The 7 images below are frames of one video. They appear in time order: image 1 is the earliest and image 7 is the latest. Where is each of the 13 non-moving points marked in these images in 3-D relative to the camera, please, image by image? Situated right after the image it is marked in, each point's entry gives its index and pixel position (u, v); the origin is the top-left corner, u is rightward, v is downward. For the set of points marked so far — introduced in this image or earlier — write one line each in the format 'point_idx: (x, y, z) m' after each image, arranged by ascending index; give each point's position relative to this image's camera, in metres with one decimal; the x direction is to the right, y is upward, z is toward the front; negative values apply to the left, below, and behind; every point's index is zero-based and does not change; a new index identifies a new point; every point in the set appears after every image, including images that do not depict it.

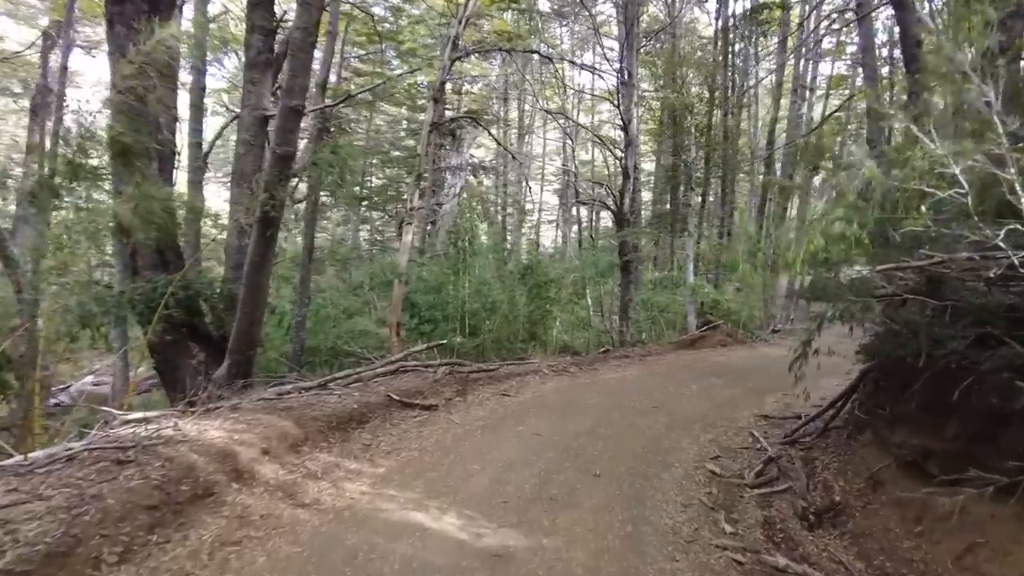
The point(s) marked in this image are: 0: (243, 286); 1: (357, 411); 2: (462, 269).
0: (-2.6, 0.0, +6.1) m
1: (-1.3, -1.1, +5.4) m
2: (-0.7, +0.3, +9.2) m
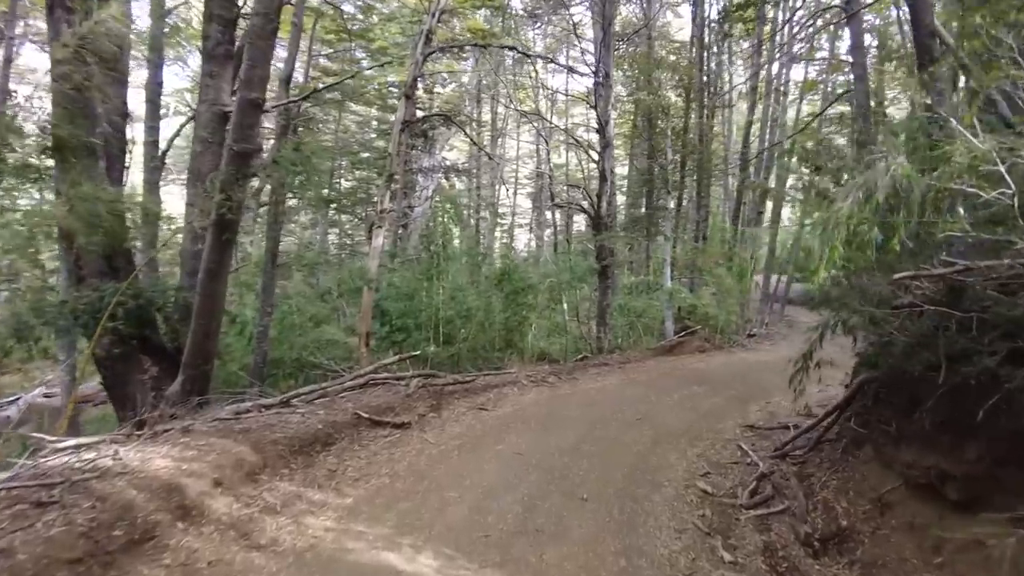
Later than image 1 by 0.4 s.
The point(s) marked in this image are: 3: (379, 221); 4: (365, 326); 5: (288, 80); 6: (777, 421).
0: (-2.8, -0.1, +5.6) m
1: (-1.5, -1.1, +5.0) m
2: (-1.1, +0.2, +8.8) m
3: (-1.7, +0.9, +8.1) m
4: (-1.8, -0.5, +7.8) m
5: (-2.8, +2.6, +7.9) m
6: (+3.2, -1.6, +7.7) m
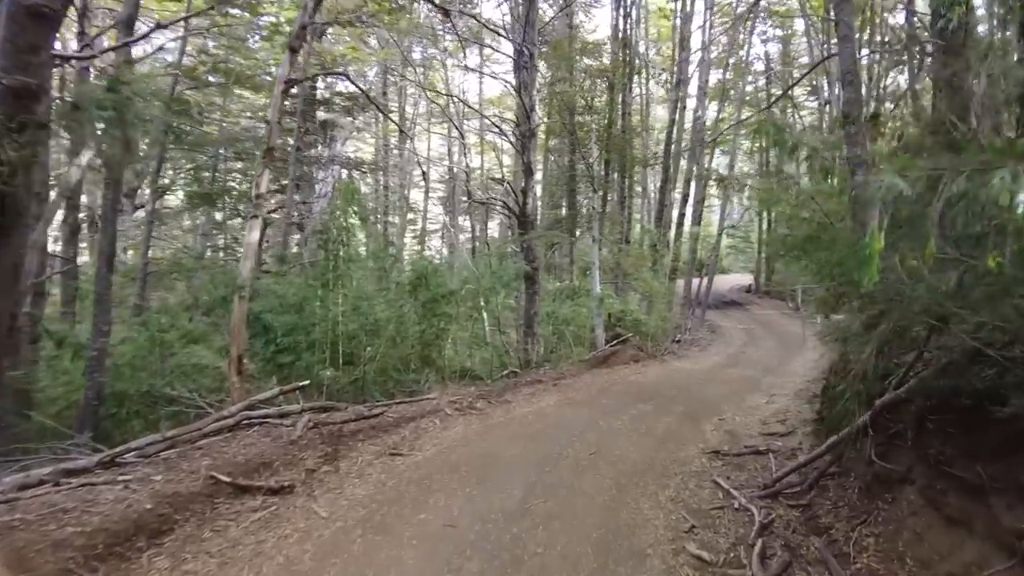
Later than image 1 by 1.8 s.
0: (-3.2, -0.1, +3.7) m
1: (-1.9, -1.2, +3.3) m
2: (-2.0, +0.1, +7.1) m
3: (-2.6, +0.8, +6.4) m
4: (-2.6, -0.6, +6.0) m
5: (-3.6, +2.5, +6.1) m
6: (+2.4, -1.6, +6.7) m
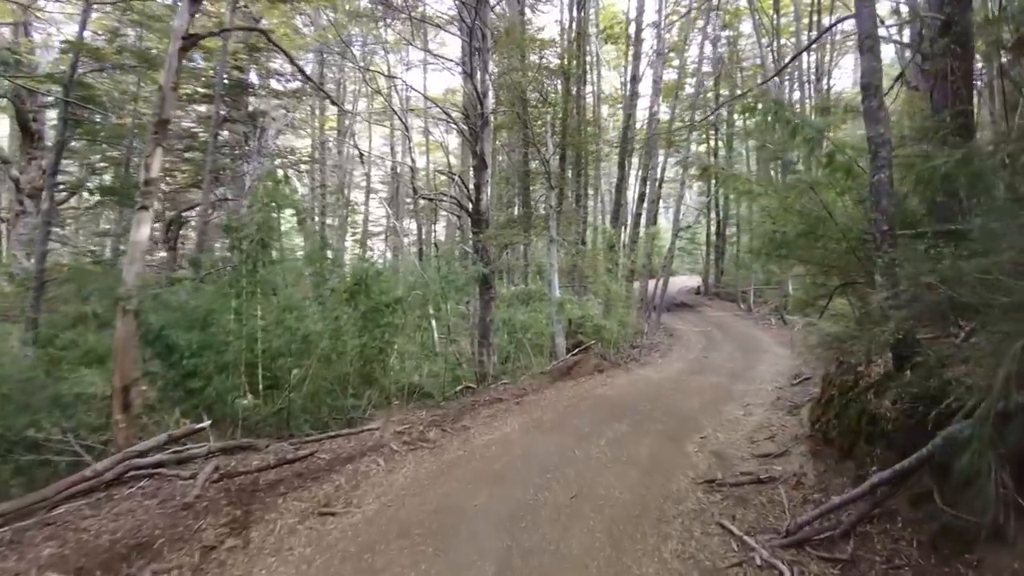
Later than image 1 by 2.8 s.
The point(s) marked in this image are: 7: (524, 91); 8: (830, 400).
0: (-3.3, -0.2, +2.4) m
1: (-1.9, -1.2, +2.1) m
2: (-2.4, 0.0, +5.9) m
3: (-2.9, +0.7, +5.2) m
4: (-2.9, -0.7, +4.8) m
5: (-4.0, +2.4, +4.7) m
6: (+2.1, -1.7, +5.8) m
7: (+0.2, +3.7, +12.0) m
8: (+3.0, -1.0, +6.0) m
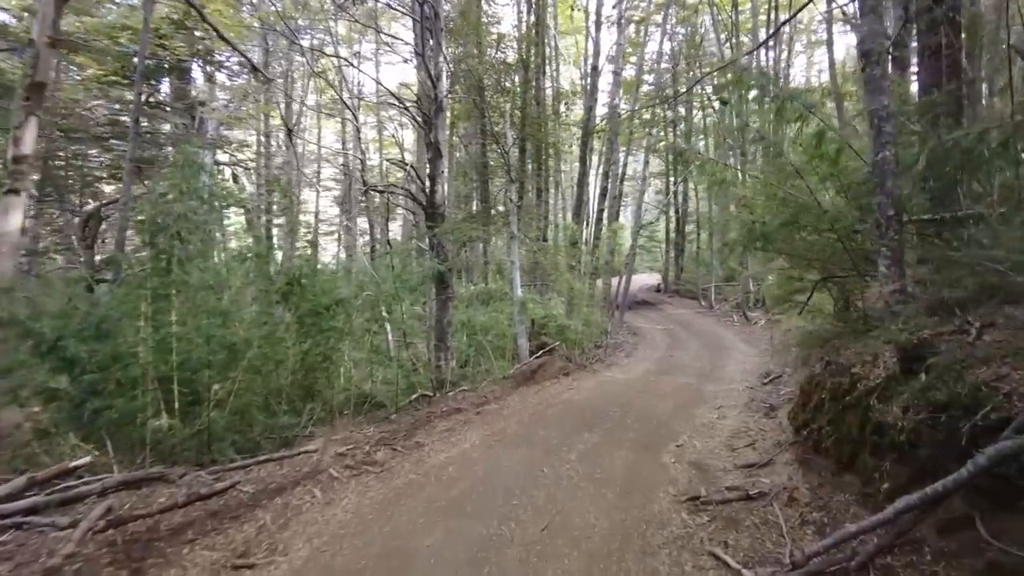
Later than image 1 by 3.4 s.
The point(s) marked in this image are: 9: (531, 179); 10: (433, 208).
0: (-3.5, -0.2, +1.6) m
1: (-2.0, -1.2, +1.3) m
2: (-2.7, 0.0, +5.1) m
3: (-3.2, +0.7, +4.3) m
4: (-3.1, -0.7, +3.9) m
5: (-4.2, +2.3, +3.8) m
6: (+1.7, -1.6, +5.3) m
7: (-0.6, +3.7, +11.3) m
8: (+2.6, -1.0, +5.5) m
9: (+0.4, +2.4, +13.9) m
10: (-1.1, +1.1, +8.9) m
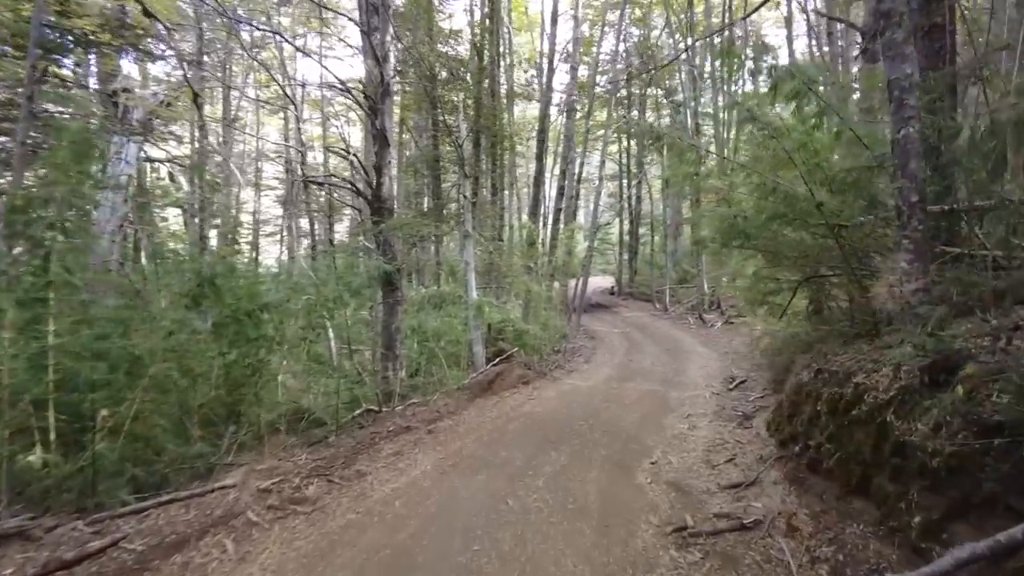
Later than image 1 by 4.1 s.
0: (-3.5, -0.2, +0.6) m
1: (-2.0, -1.2, +0.4) m
2: (-3.0, 0.0, +4.2) m
3: (-3.4, +0.7, +3.3) m
4: (-3.3, -0.7, +2.9) m
5: (-4.4, +2.3, +2.8) m
6: (+1.4, -1.6, +4.7) m
7: (-1.3, +3.7, +10.6) m
8: (+2.3, -1.0, +4.9) m
9: (-0.6, +2.4, +13.2) m
10: (-1.7, +1.1, +8.1) m
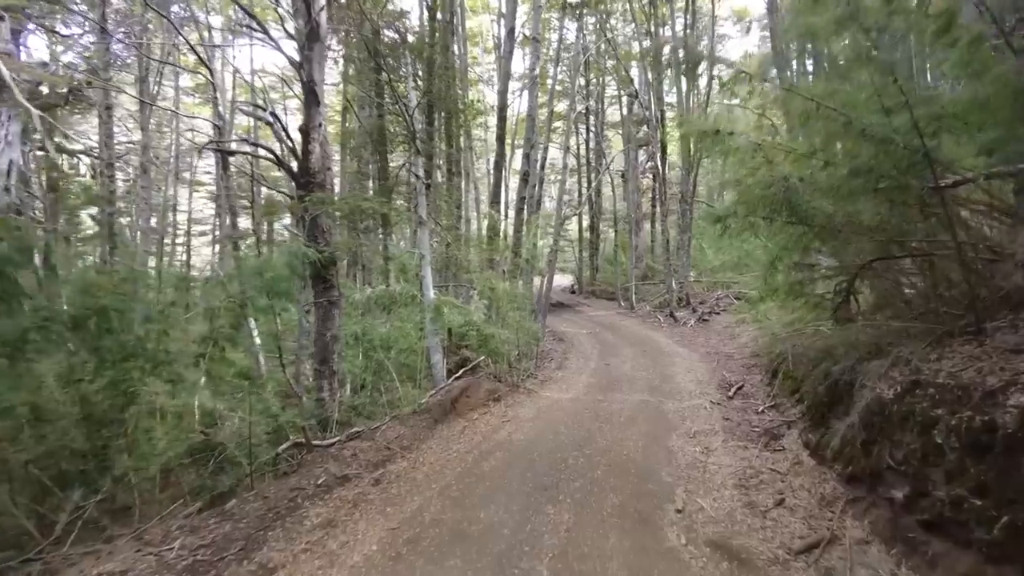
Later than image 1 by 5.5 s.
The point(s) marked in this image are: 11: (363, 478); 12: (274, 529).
0: (-3.2, -0.2, -1.3) m
1: (-1.7, -1.2, -1.3) m
2: (-3.0, 0.0, +2.3) m
3: (-3.4, +0.7, +1.5) m
4: (-3.2, -0.7, +1.1) m
5: (-4.4, +2.3, +0.8) m
6: (+1.4, -1.5, +3.2) m
7: (-1.9, +3.7, +8.8) m
8: (+2.2, -0.9, +3.5) m
9: (-1.3, +2.4, +11.5) m
10: (-2.0, +1.1, +6.3) m
11: (-1.0, -1.3, +4.5) m
12: (-1.3, -1.3, +3.5) m
